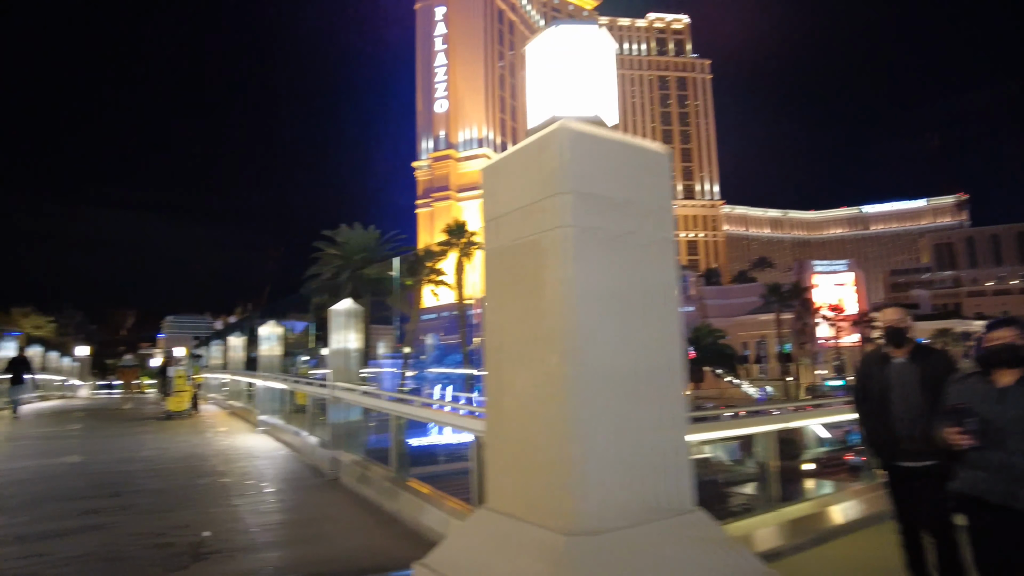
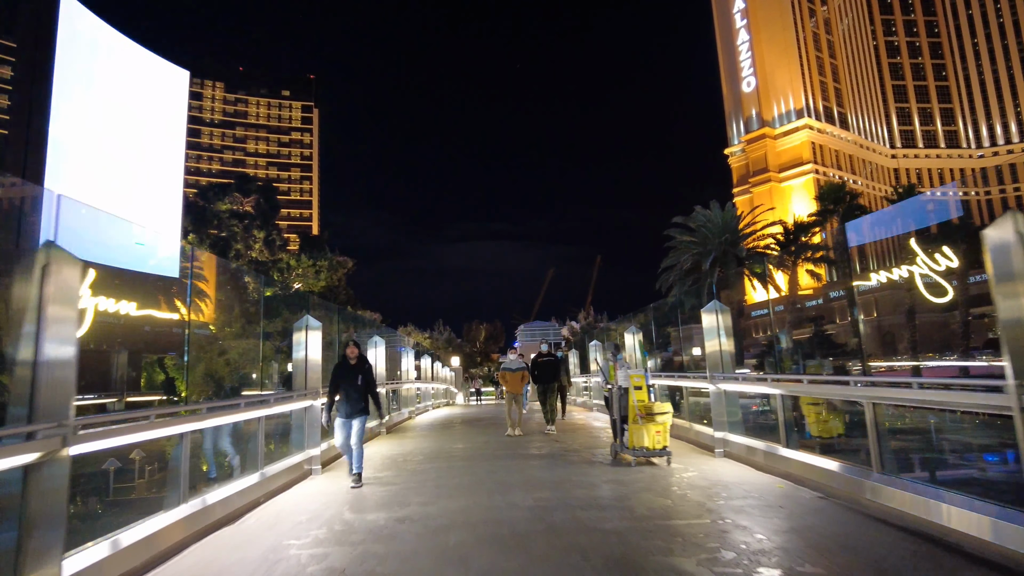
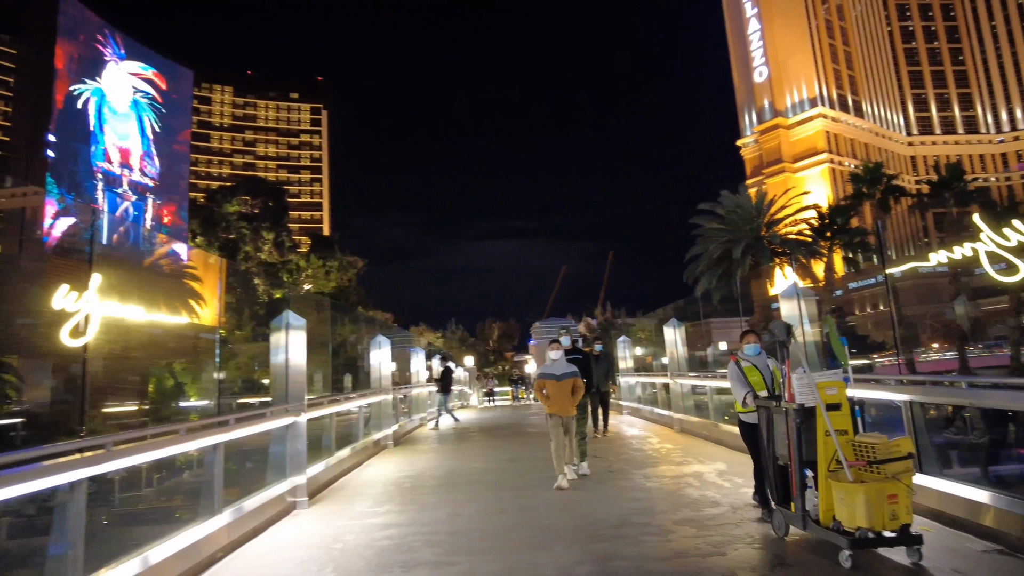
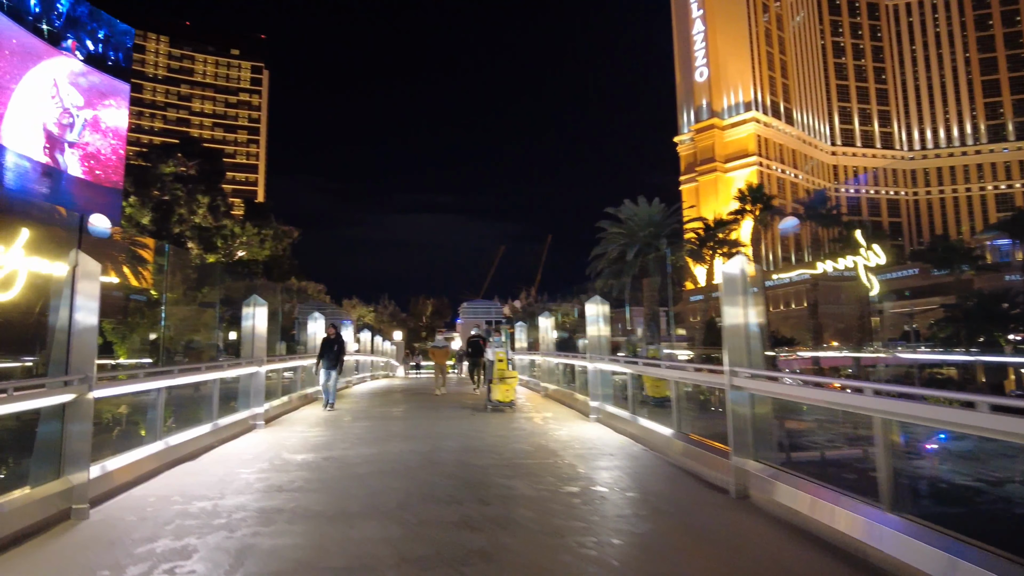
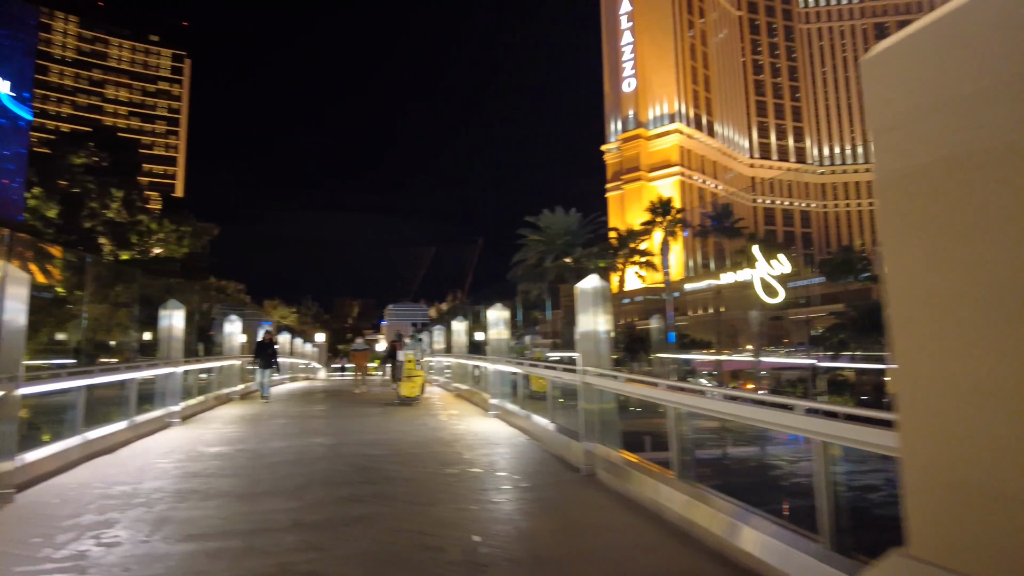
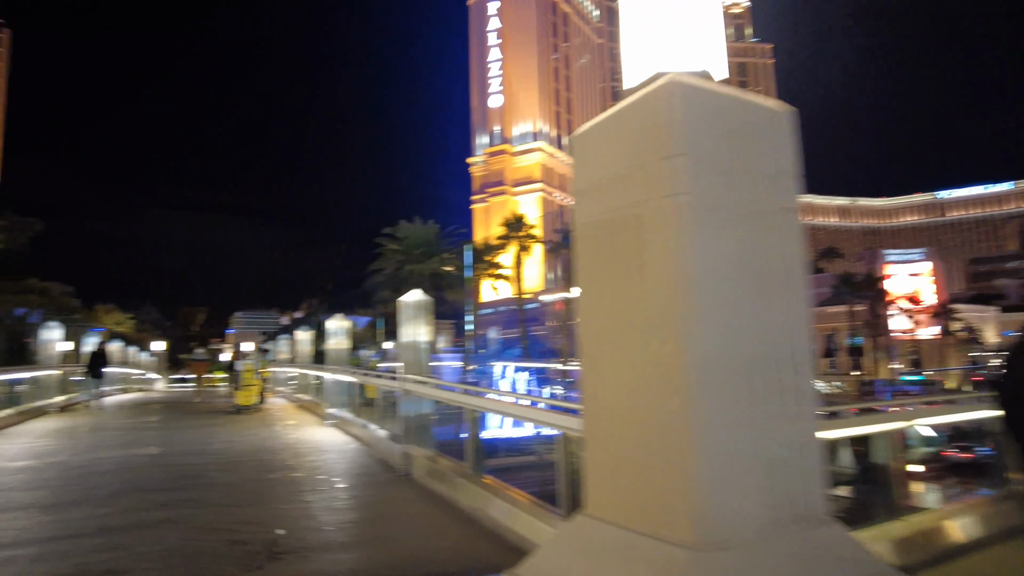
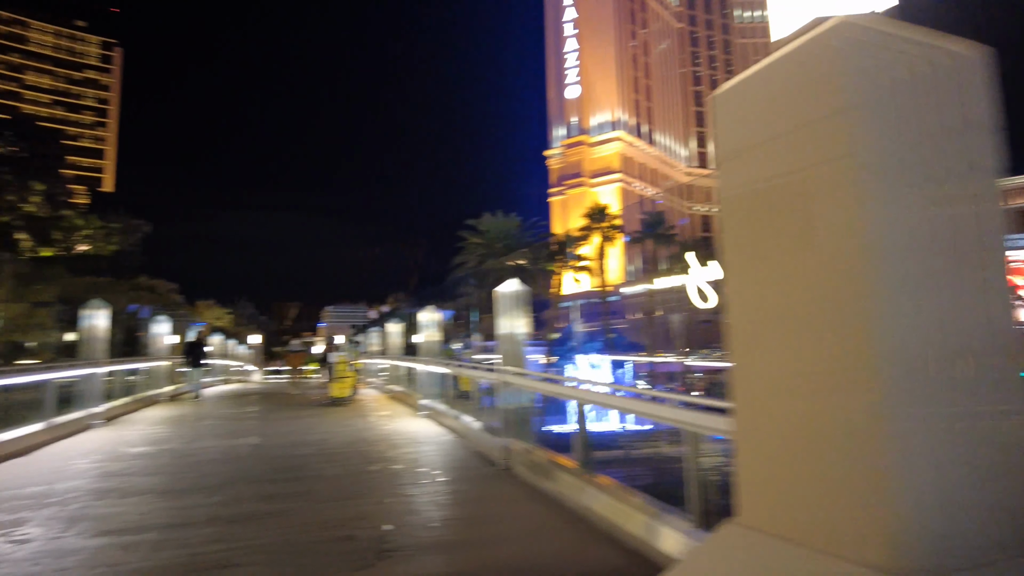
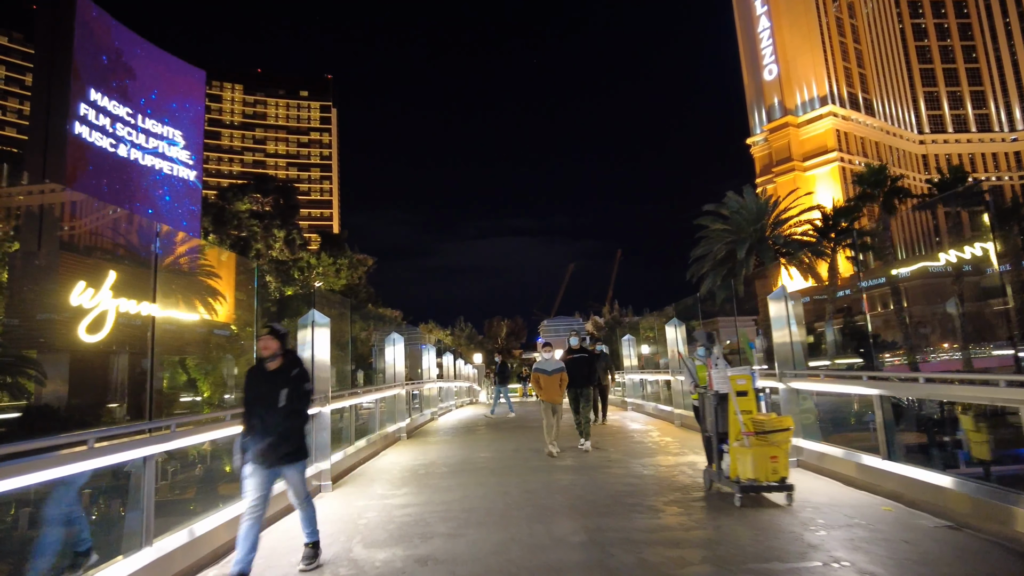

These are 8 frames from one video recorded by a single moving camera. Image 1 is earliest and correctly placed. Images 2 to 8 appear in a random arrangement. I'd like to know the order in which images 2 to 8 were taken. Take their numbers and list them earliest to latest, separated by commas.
6, 7, 5, 4, 2, 8, 3
